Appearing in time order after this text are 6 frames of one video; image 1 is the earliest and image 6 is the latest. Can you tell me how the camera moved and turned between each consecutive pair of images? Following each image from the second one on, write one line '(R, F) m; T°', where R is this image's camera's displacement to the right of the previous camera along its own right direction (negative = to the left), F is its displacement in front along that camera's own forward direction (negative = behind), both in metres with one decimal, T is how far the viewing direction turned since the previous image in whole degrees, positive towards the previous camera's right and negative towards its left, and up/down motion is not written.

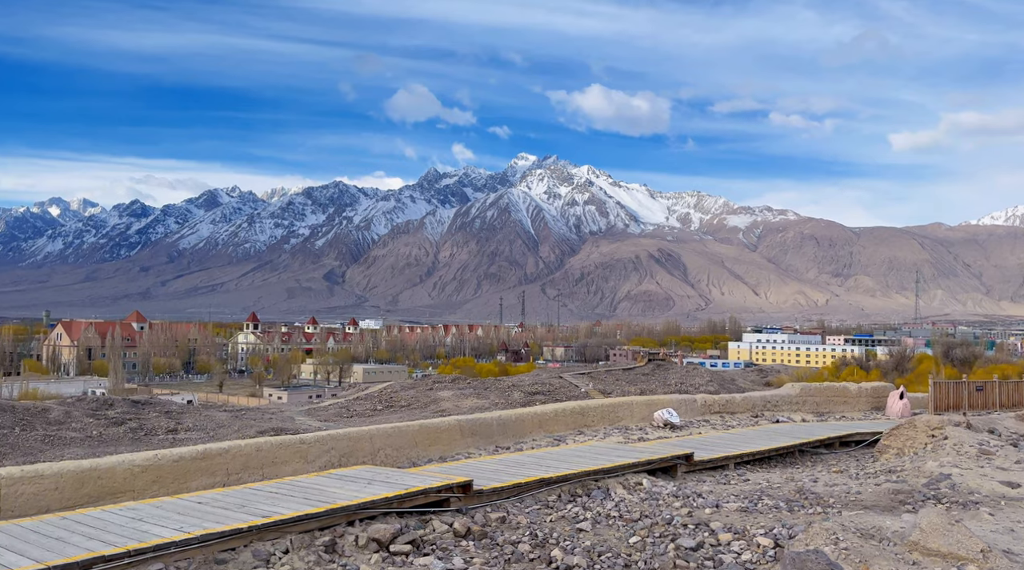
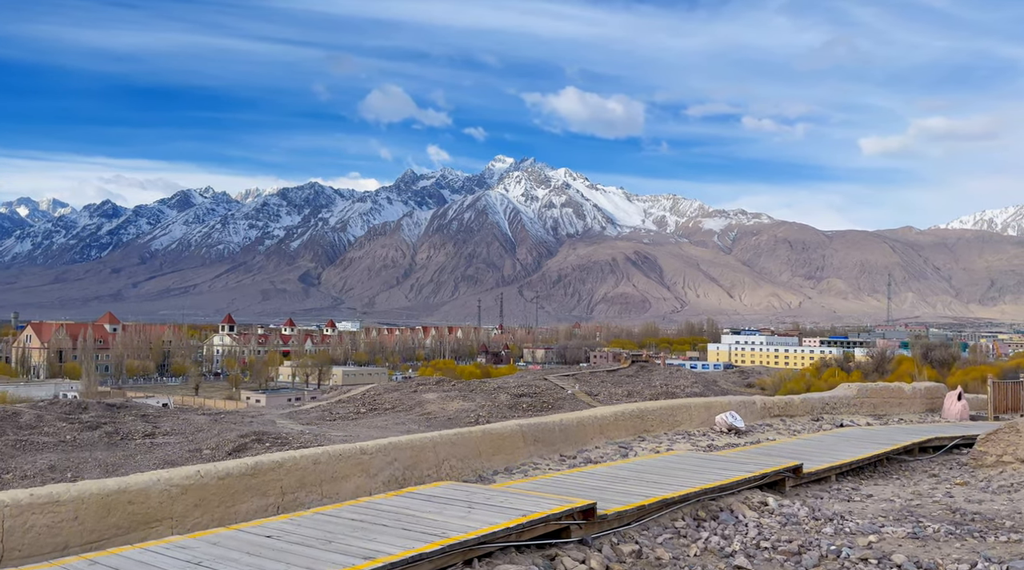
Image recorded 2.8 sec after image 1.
(-0.7, +1.1) m; +2°
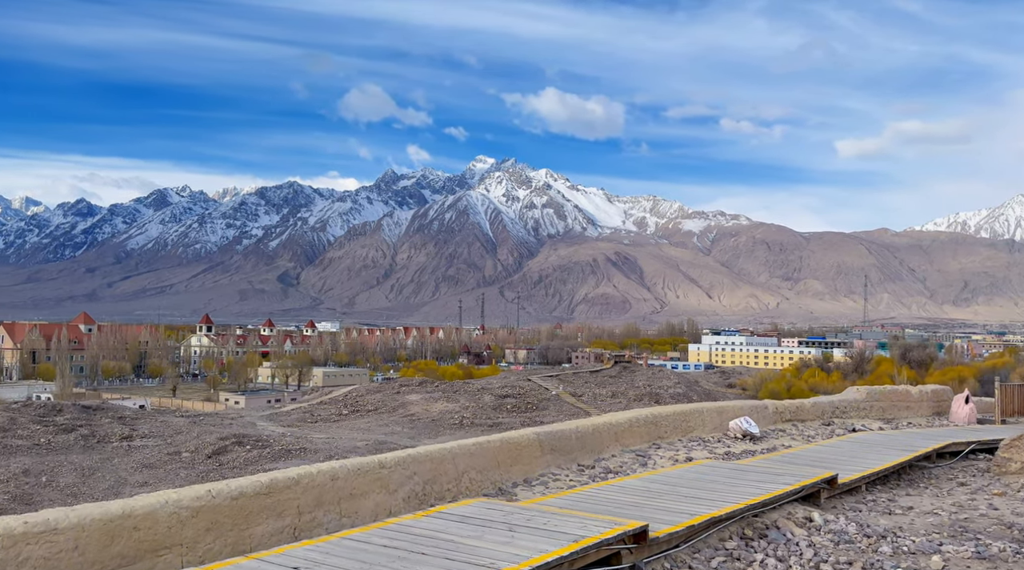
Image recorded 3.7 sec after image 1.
(-0.3, +0.4) m; +1°
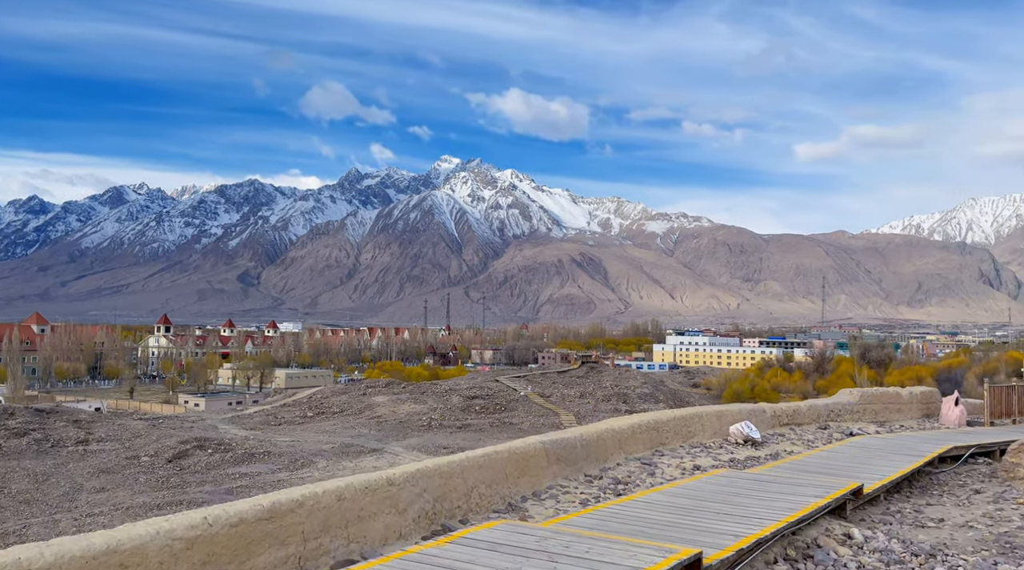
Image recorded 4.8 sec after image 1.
(-0.3, +0.4) m; +2°
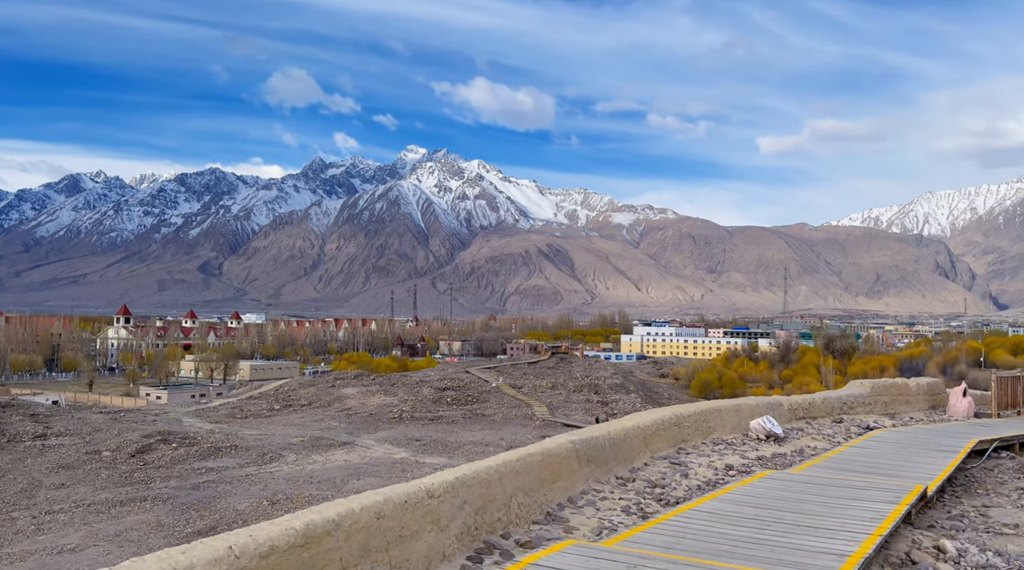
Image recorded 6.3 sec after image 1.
(-0.4, +0.6) m; +2°
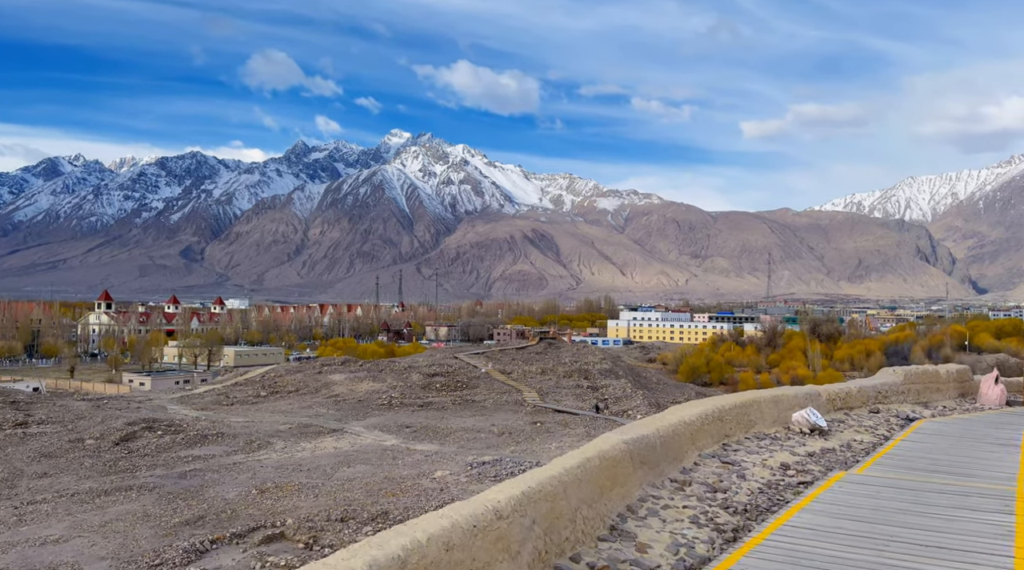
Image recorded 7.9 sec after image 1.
(-0.3, +0.6) m; +1°
